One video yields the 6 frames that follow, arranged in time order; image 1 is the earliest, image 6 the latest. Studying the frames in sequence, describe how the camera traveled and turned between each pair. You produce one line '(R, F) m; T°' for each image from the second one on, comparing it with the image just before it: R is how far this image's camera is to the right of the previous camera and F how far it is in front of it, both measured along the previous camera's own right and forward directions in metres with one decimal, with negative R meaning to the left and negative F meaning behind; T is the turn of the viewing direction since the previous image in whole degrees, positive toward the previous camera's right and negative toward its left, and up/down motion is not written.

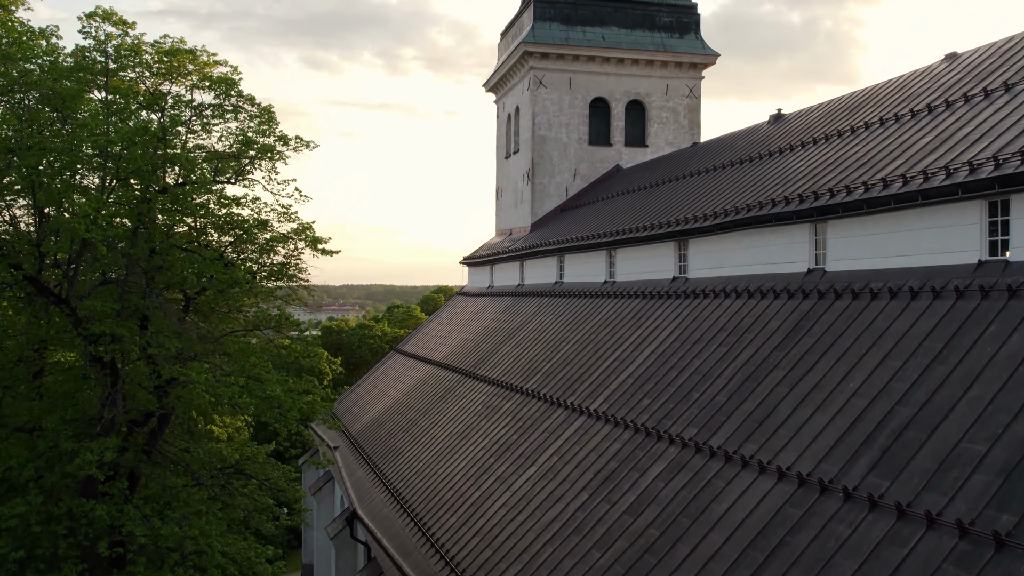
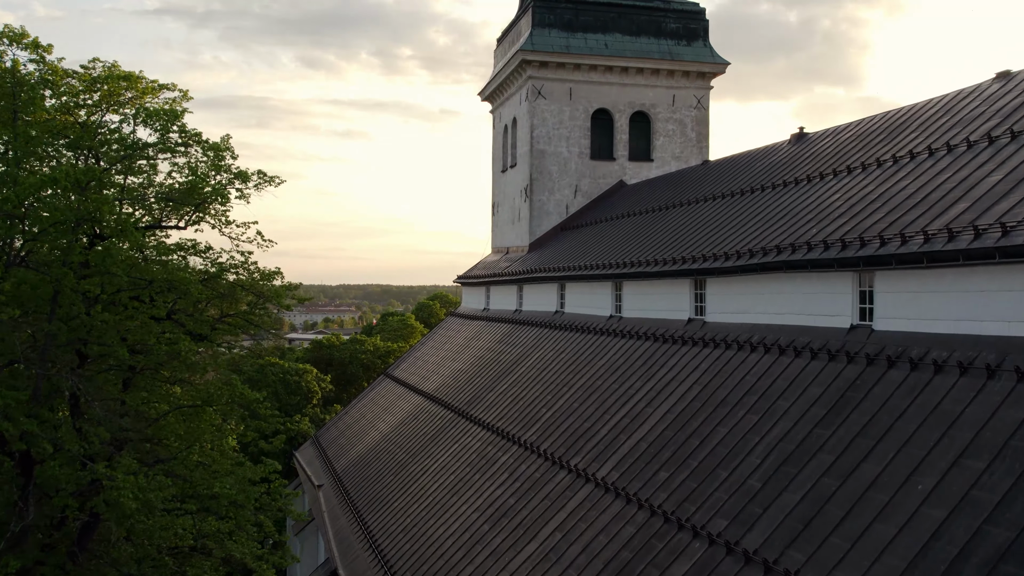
(0.0, +1.5) m; 0°
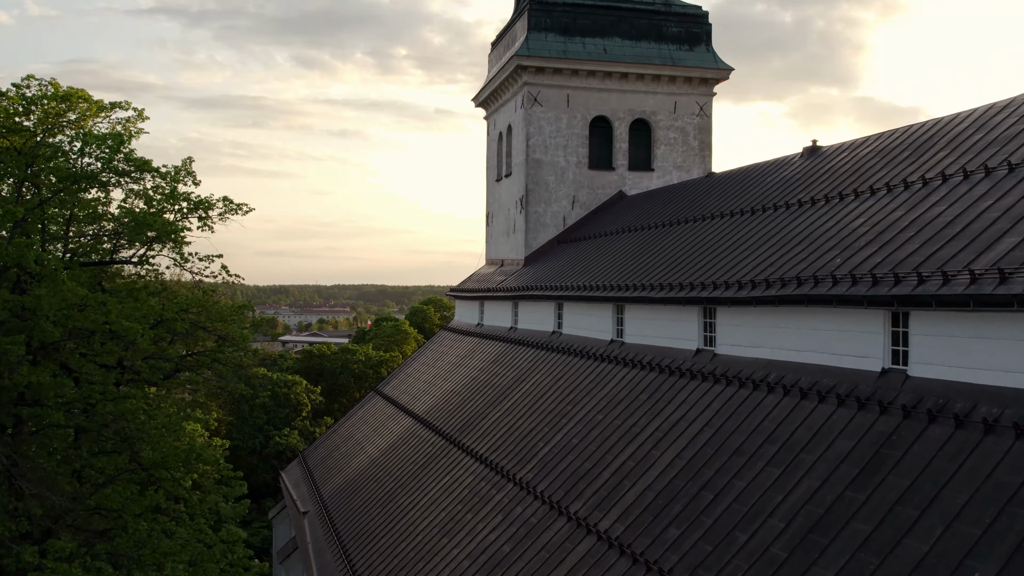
(0.0, +0.9) m; 0°
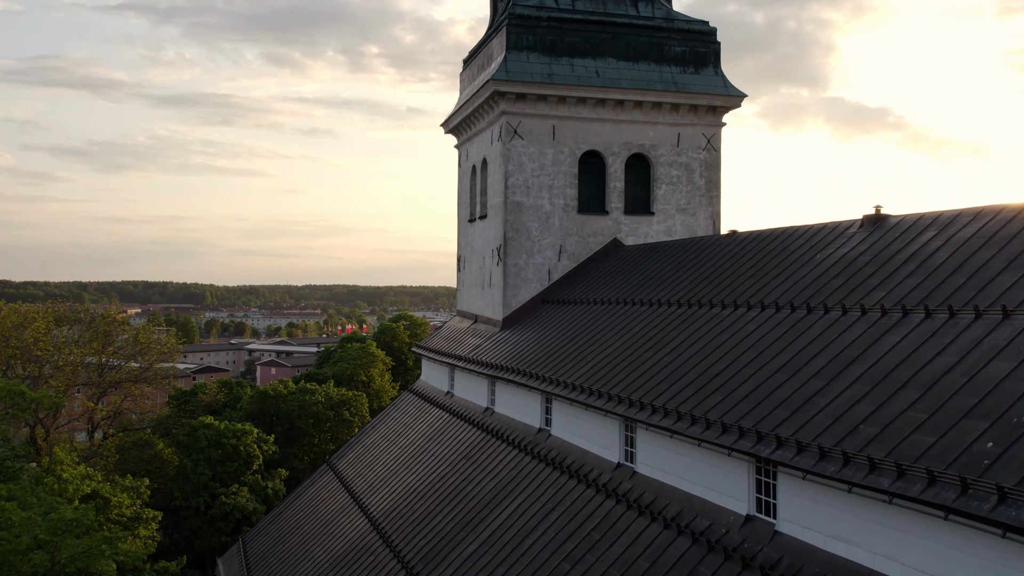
(-0.1, +3.3) m; +2°
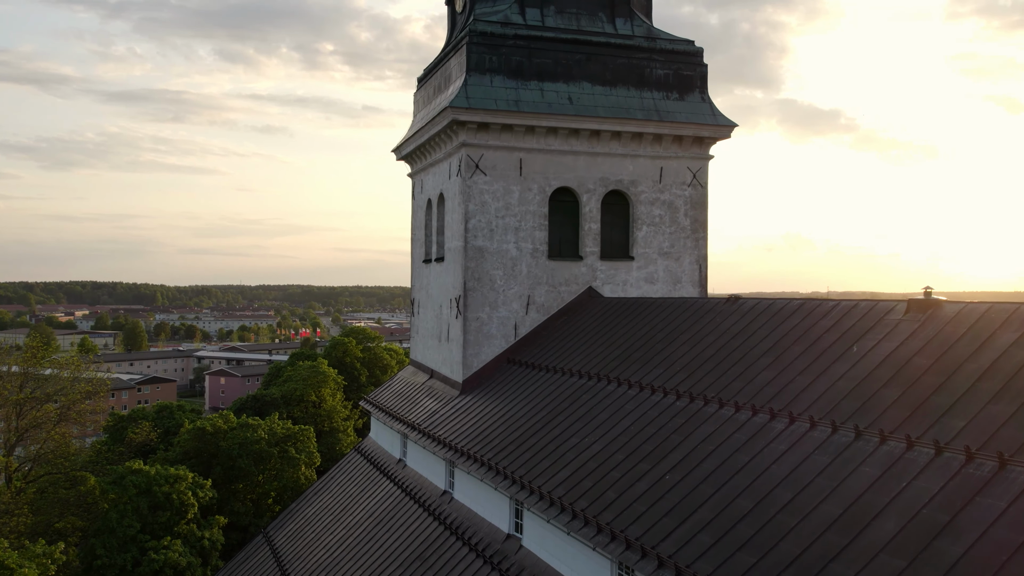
(-0.1, +2.3) m; +2°
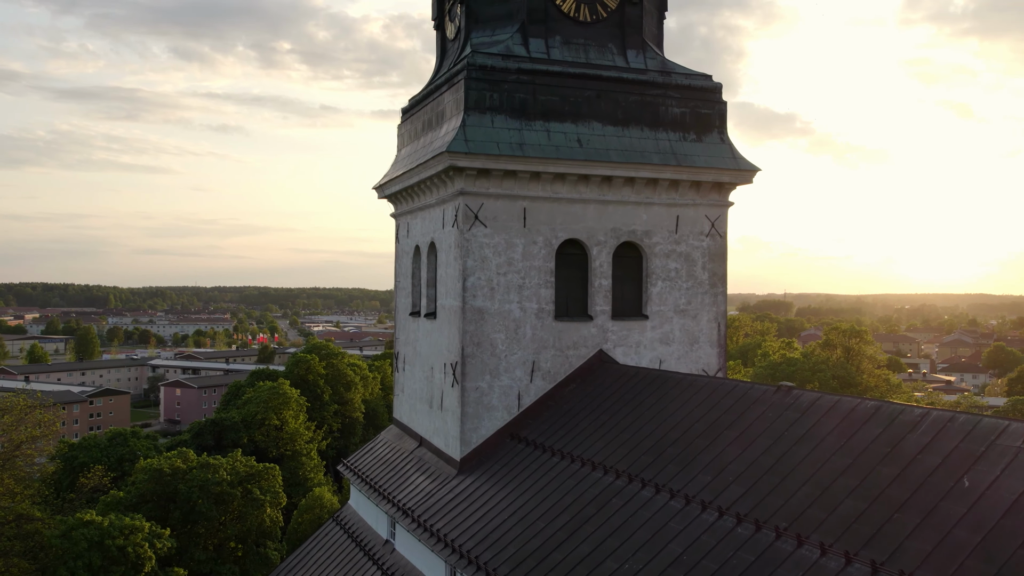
(-0.6, +1.7) m; +2°
